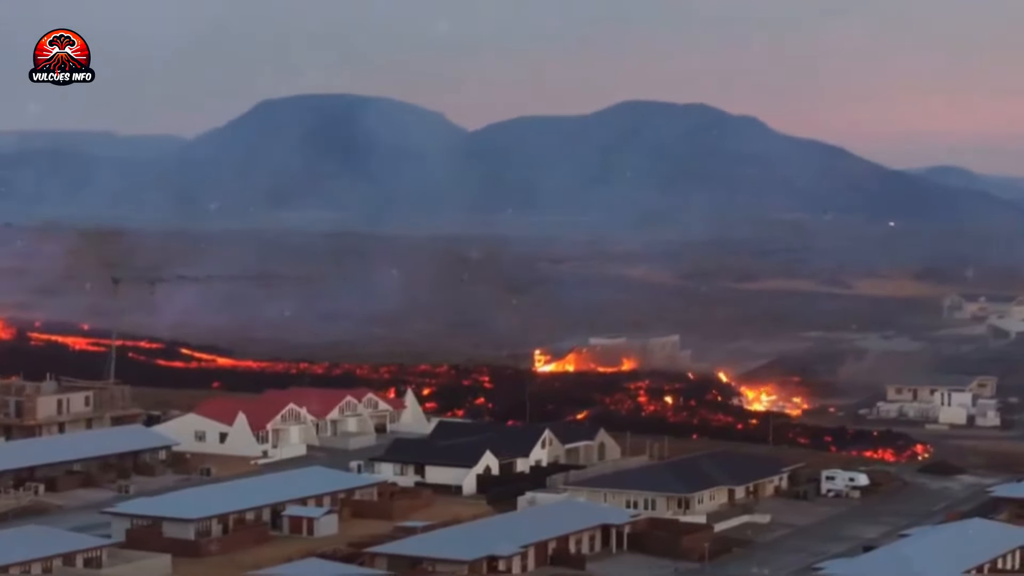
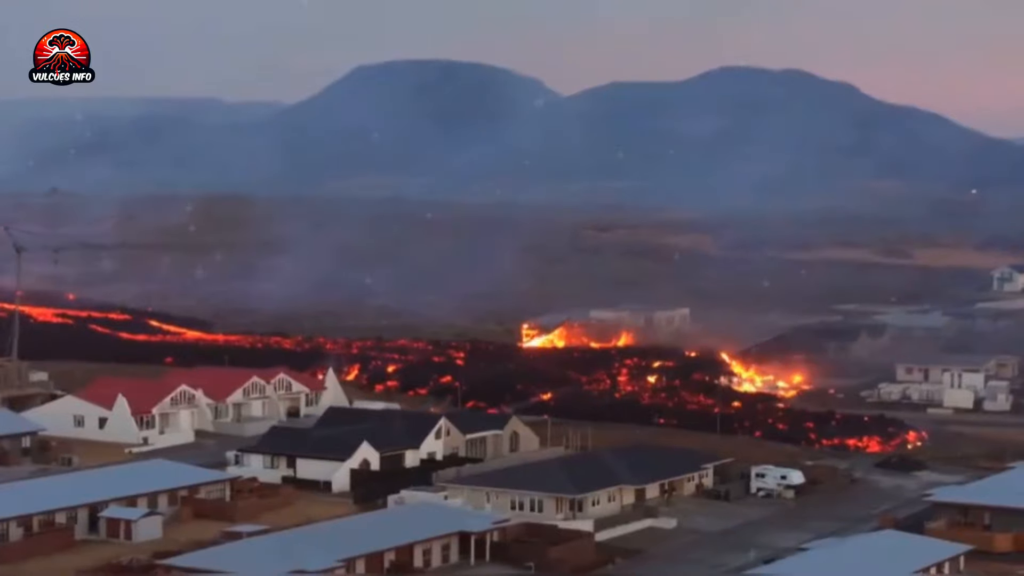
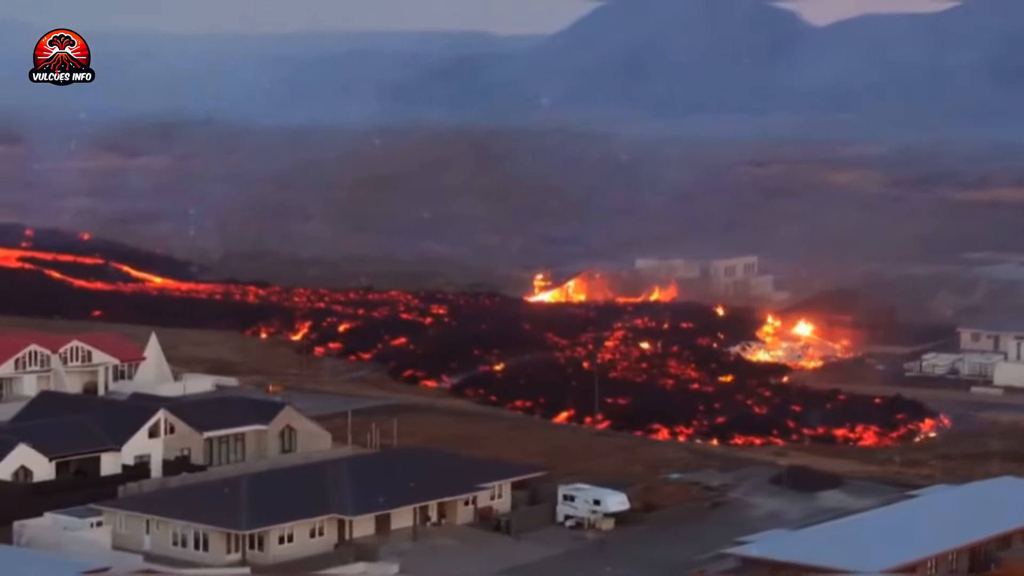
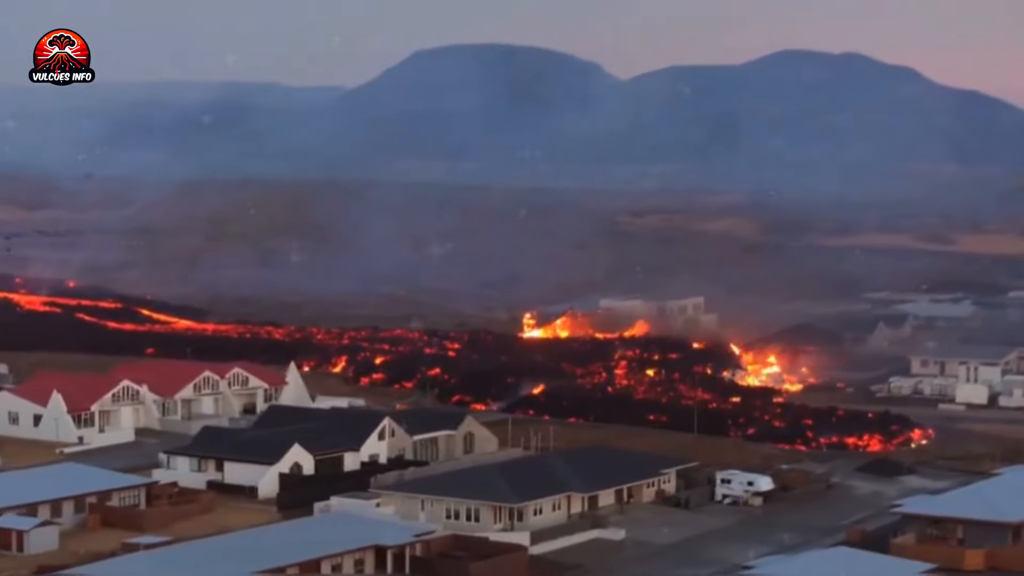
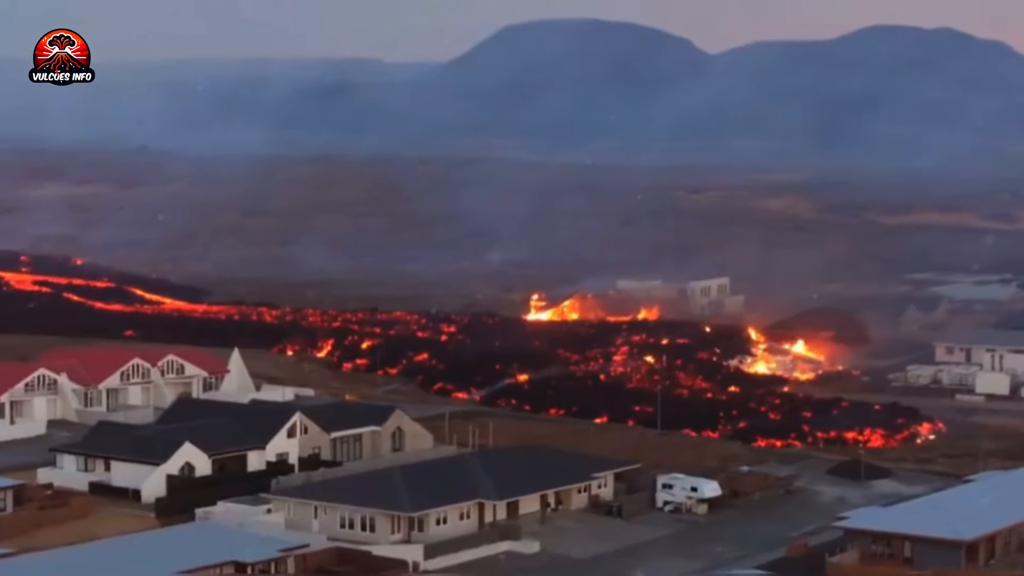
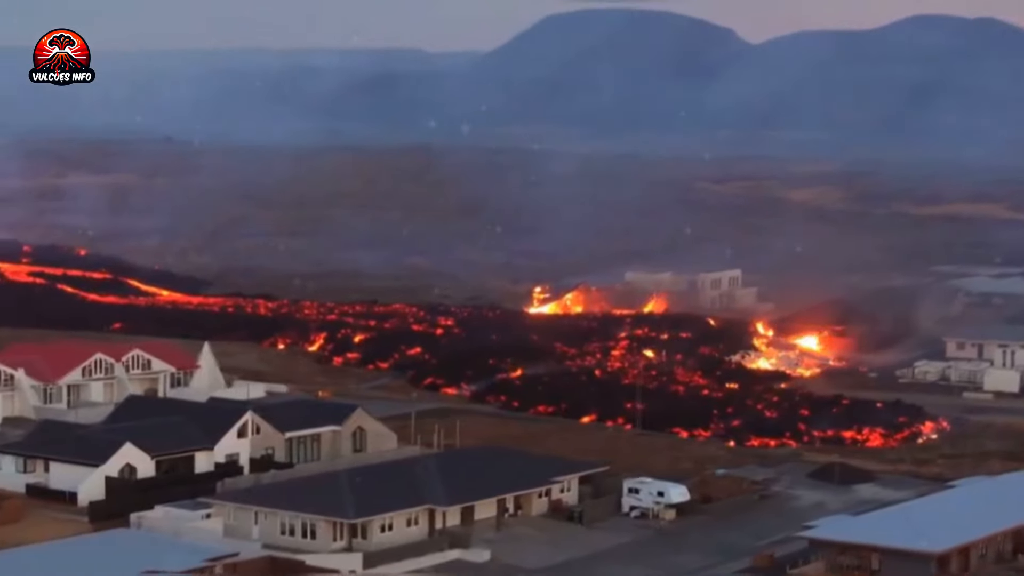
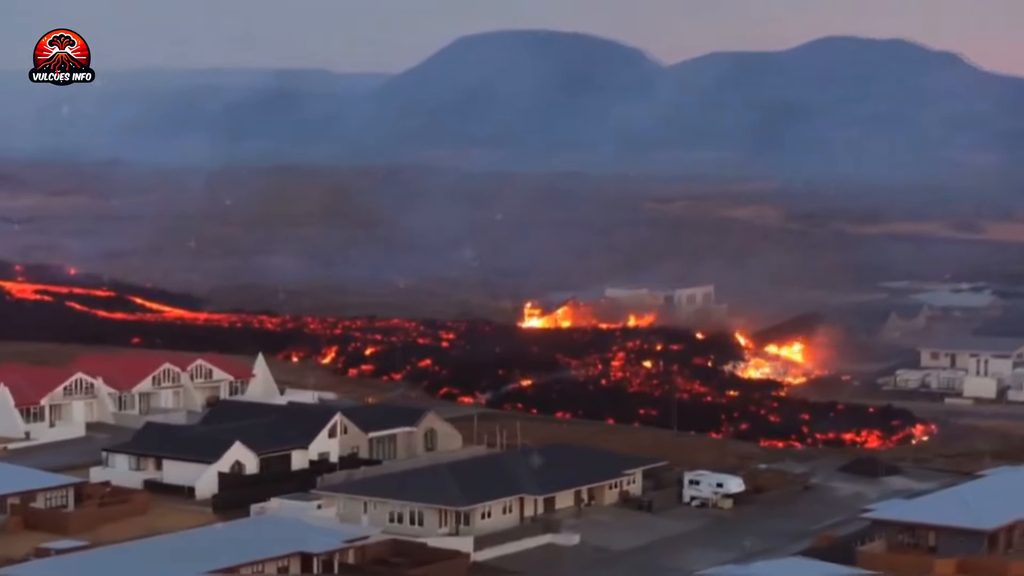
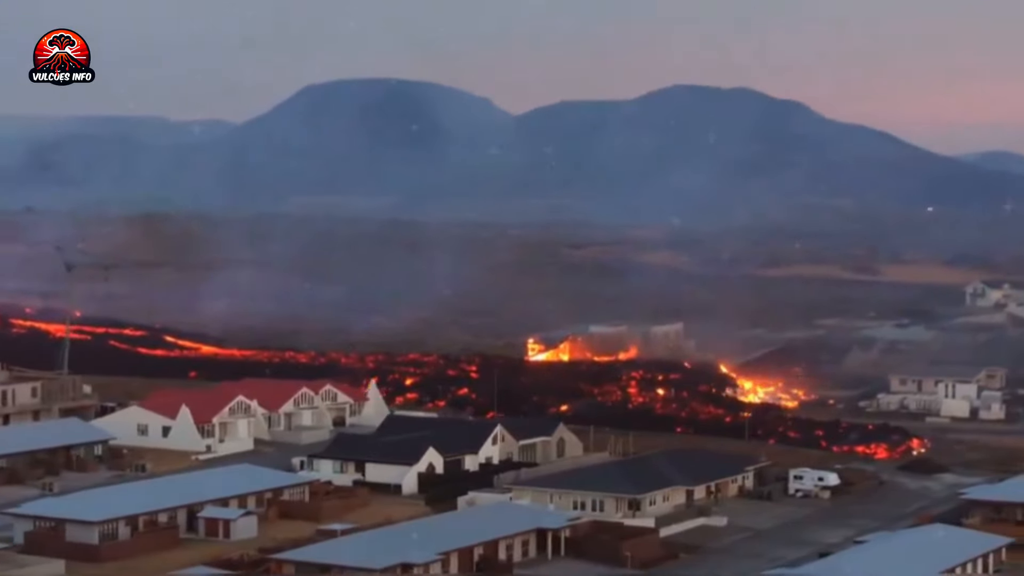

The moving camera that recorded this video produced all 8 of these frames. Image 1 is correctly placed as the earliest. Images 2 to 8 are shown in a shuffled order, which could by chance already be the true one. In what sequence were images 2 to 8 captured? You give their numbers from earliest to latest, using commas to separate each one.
8, 2, 4, 7, 5, 6, 3
